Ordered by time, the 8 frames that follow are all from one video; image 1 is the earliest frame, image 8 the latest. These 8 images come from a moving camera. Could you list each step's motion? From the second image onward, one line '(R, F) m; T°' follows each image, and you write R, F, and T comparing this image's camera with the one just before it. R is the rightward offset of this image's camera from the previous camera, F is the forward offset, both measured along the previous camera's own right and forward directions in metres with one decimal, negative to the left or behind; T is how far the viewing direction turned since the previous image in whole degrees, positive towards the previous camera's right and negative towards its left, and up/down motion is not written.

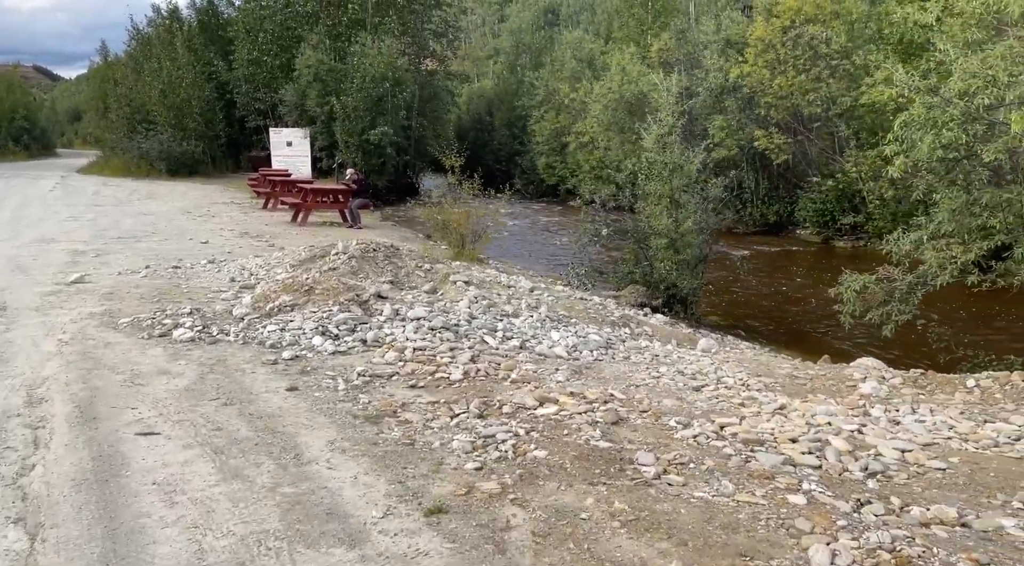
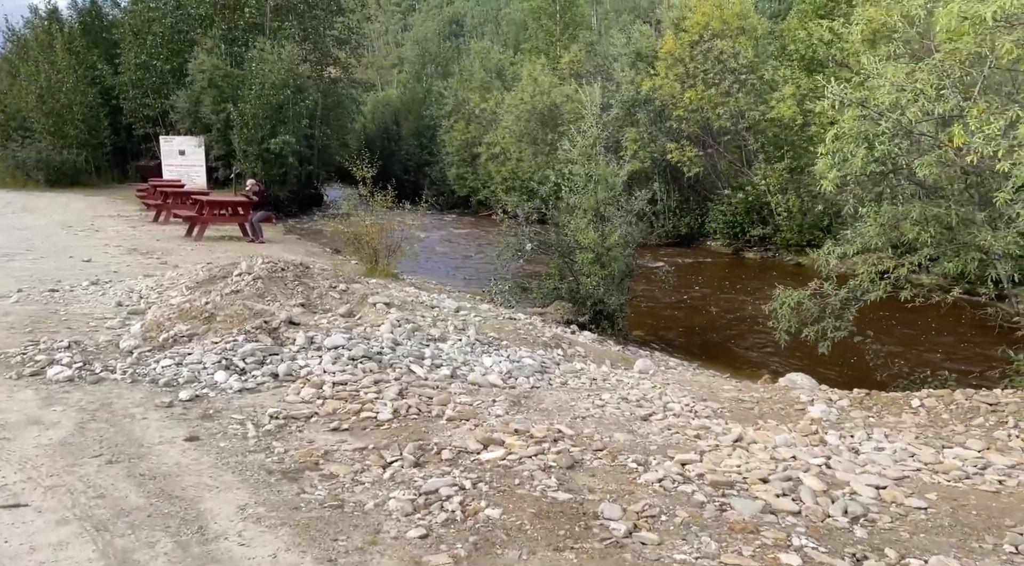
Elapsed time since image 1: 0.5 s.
(-0.2, +0.5) m; +7°
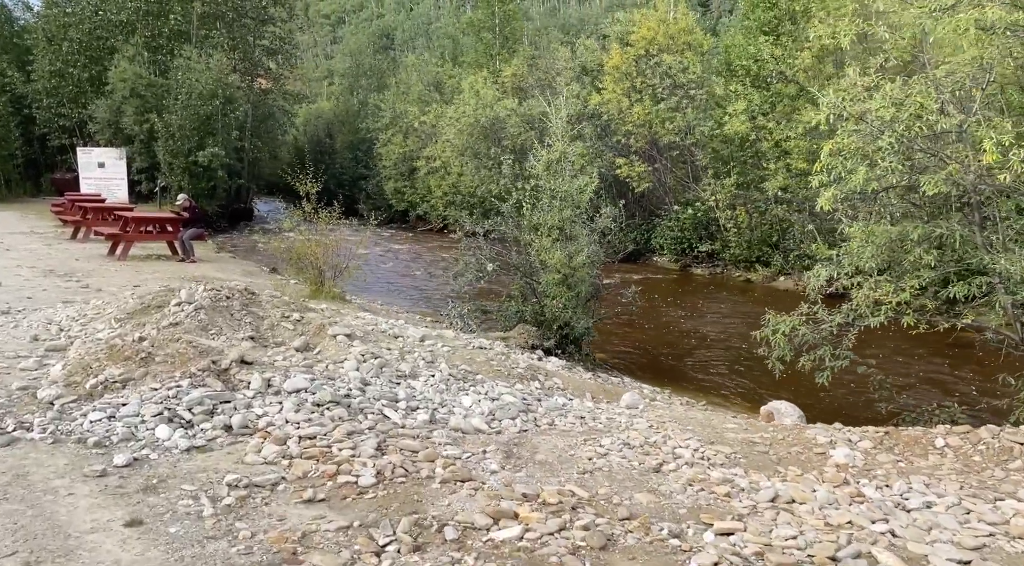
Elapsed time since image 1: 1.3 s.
(-0.4, +0.7) m; +5°
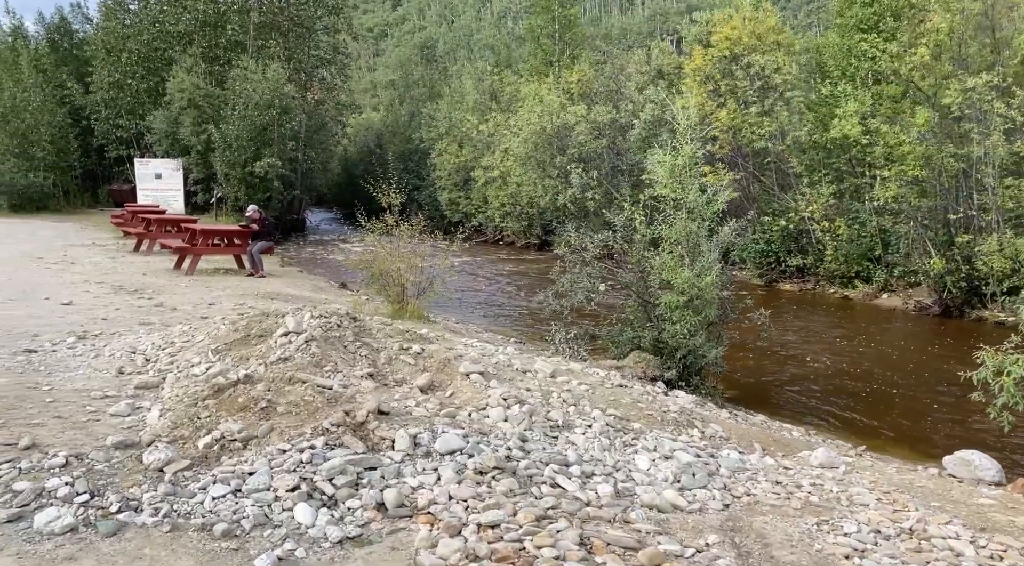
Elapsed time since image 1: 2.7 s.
(-1.0, +1.1) m; -3°
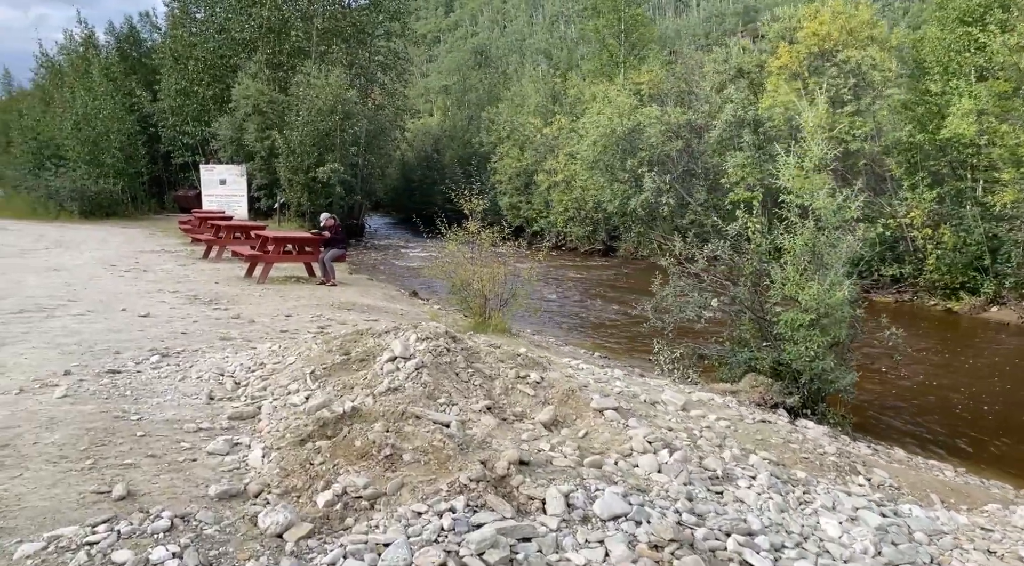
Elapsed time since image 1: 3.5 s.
(-0.6, +0.7) m; -4°
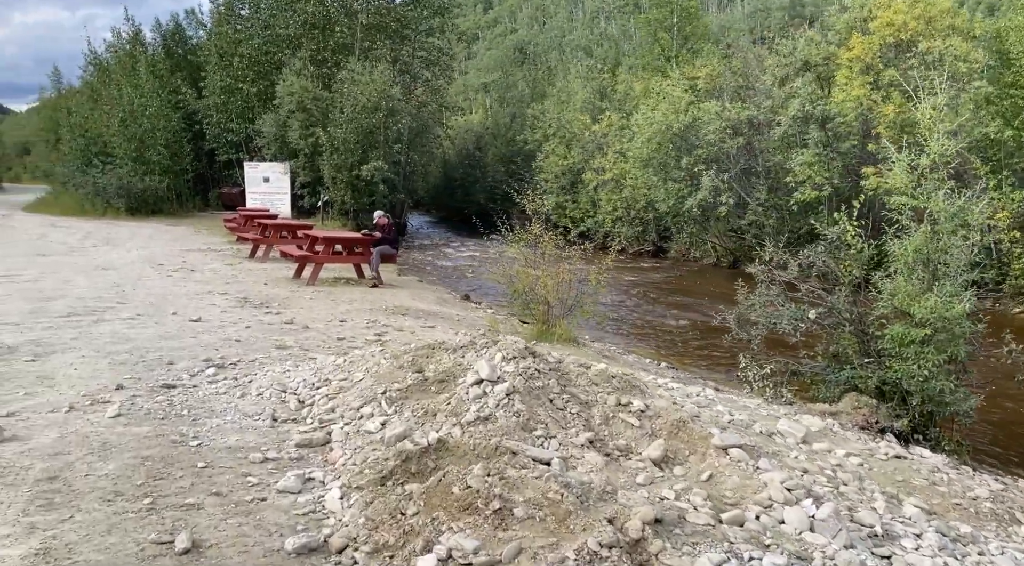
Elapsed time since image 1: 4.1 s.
(-0.4, +0.6) m; -3°
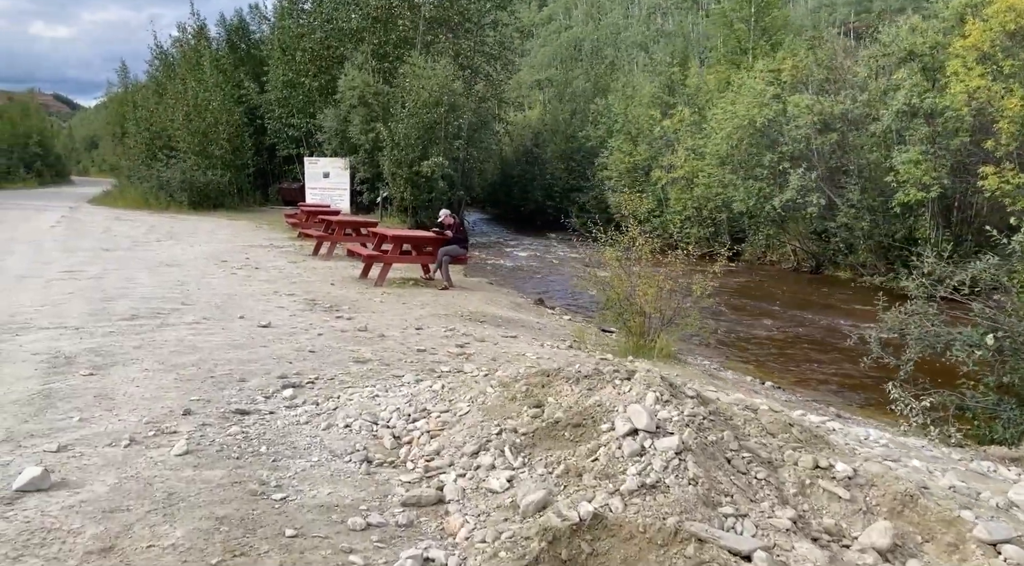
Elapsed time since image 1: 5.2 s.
(-0.6, +1.1) m; -4°
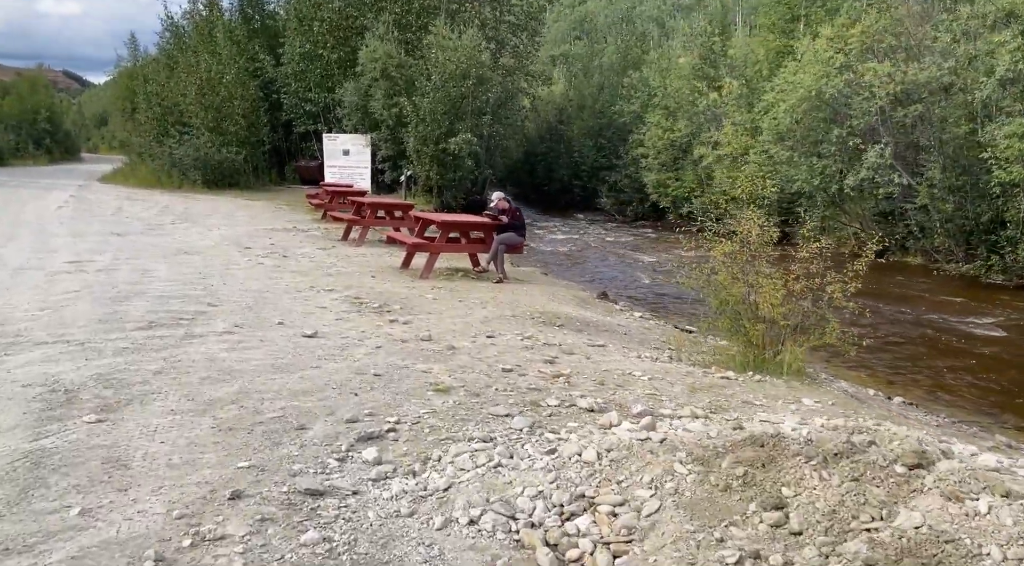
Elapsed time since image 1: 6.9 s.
(-0.9, +1.8) m; -1°
